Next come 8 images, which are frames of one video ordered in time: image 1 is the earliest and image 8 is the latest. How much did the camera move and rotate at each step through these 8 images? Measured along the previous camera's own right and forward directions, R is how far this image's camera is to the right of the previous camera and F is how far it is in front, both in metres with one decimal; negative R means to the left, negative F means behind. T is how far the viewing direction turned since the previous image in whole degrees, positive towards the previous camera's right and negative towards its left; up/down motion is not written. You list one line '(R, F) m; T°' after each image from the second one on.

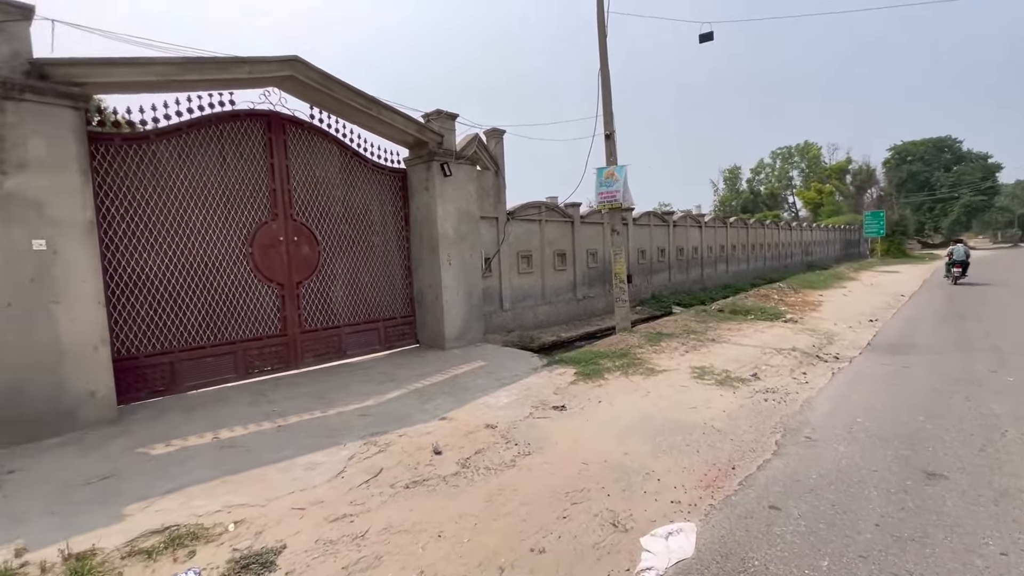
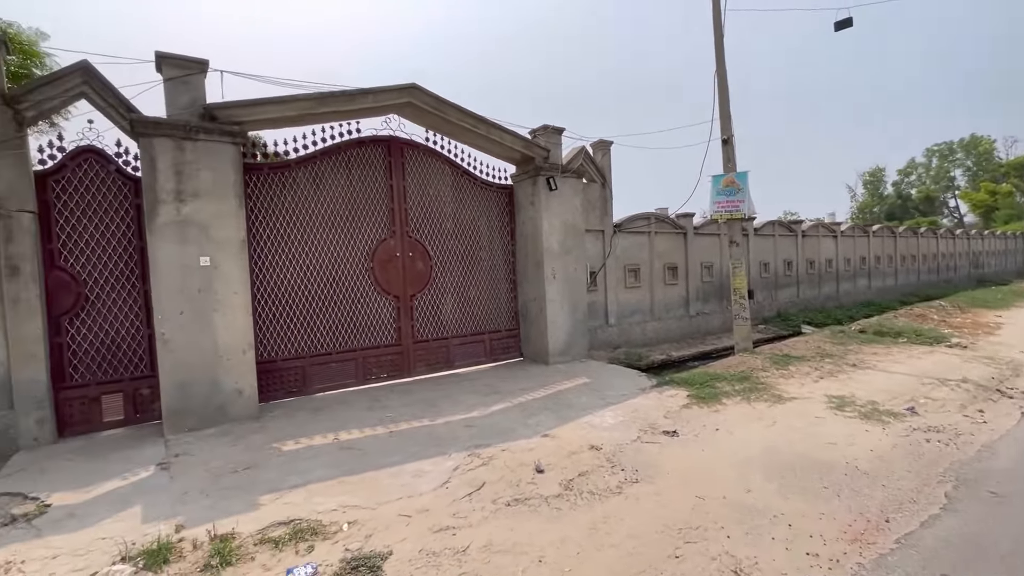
(0.0, +0.1) m; -13°
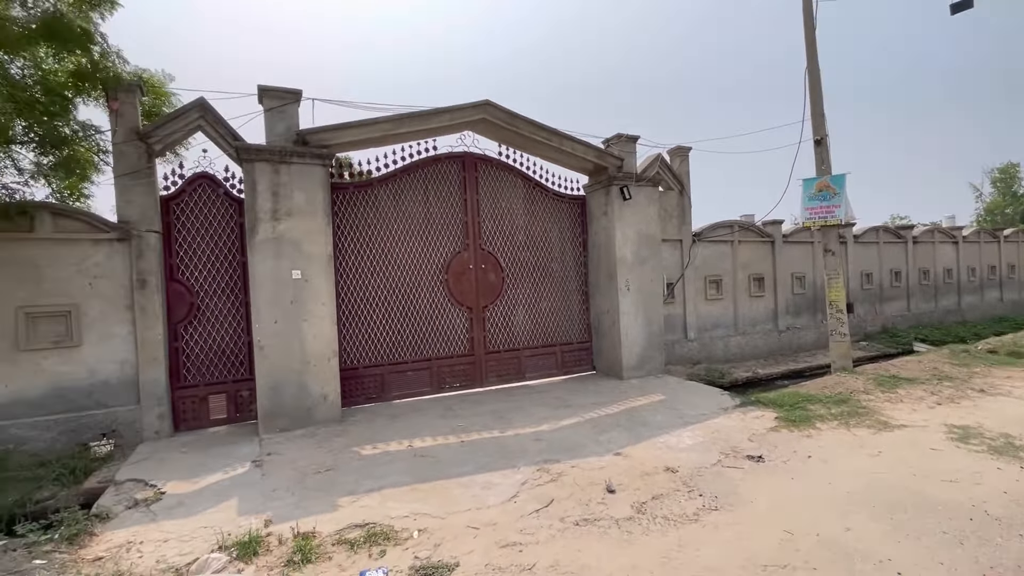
(0.0, 0.0) m; -9°
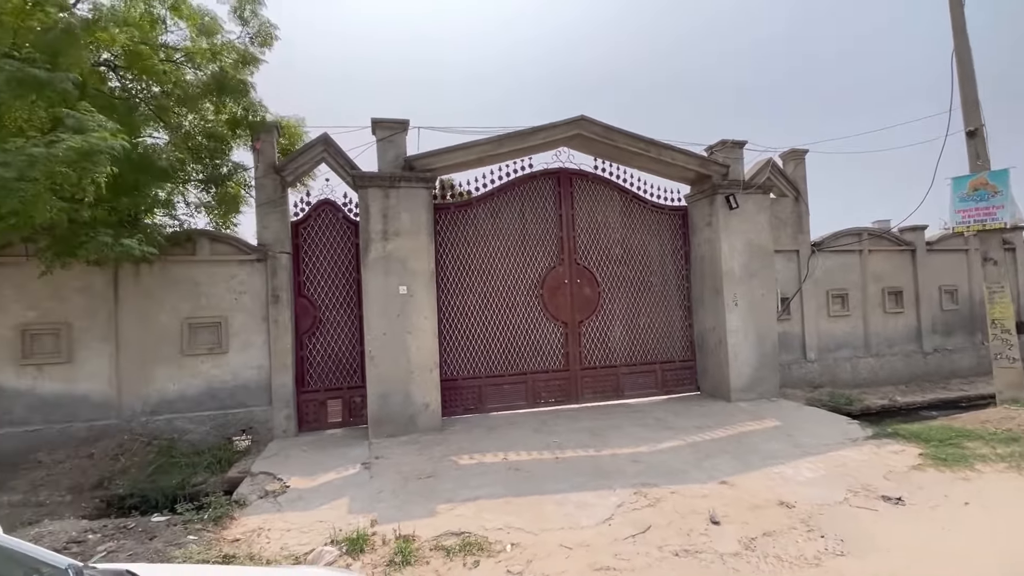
(0.0, 0.0) m; -12°
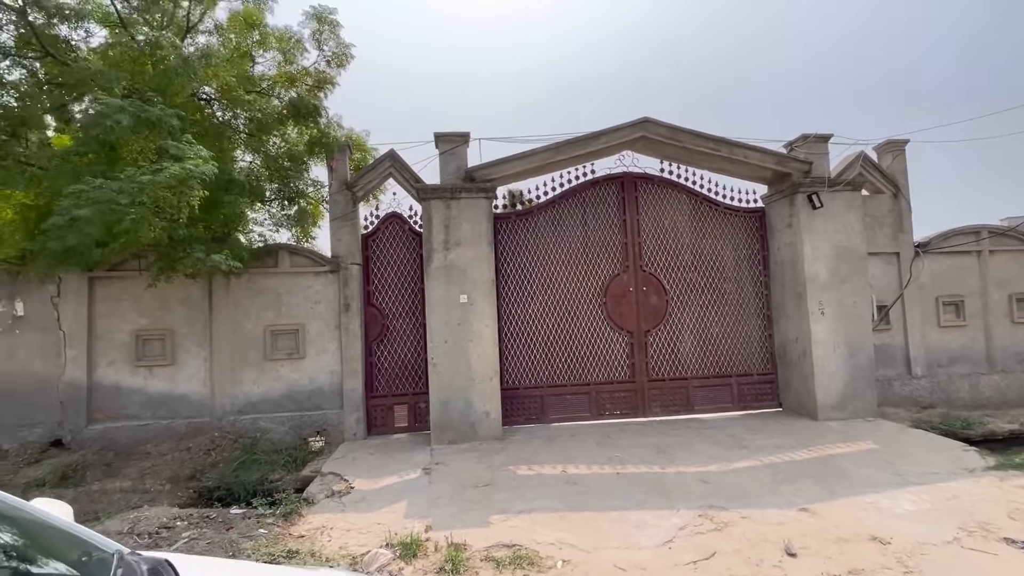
(+0.2, +0.1) m; -9°
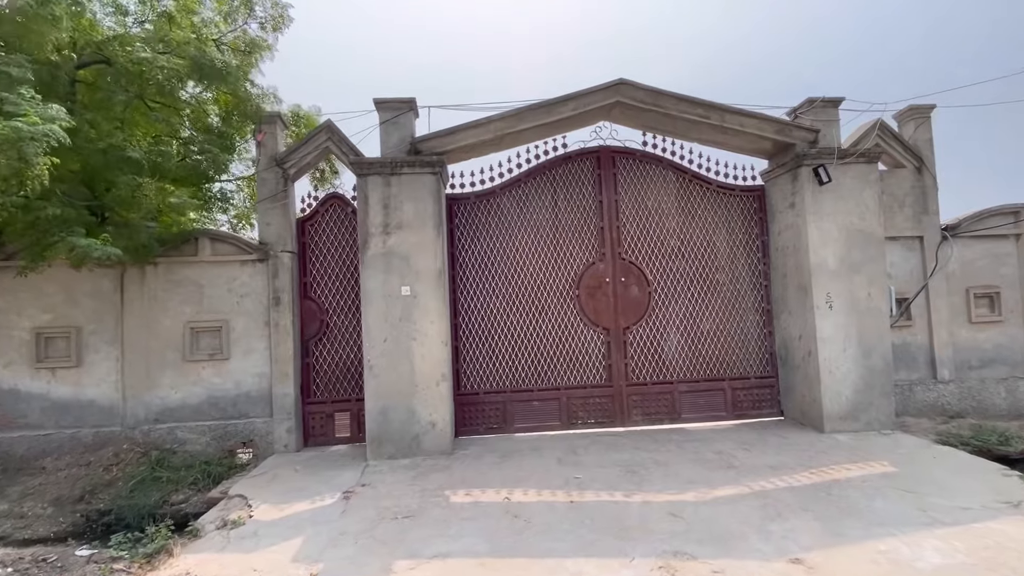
(+0.6, +0.8) m; -2°
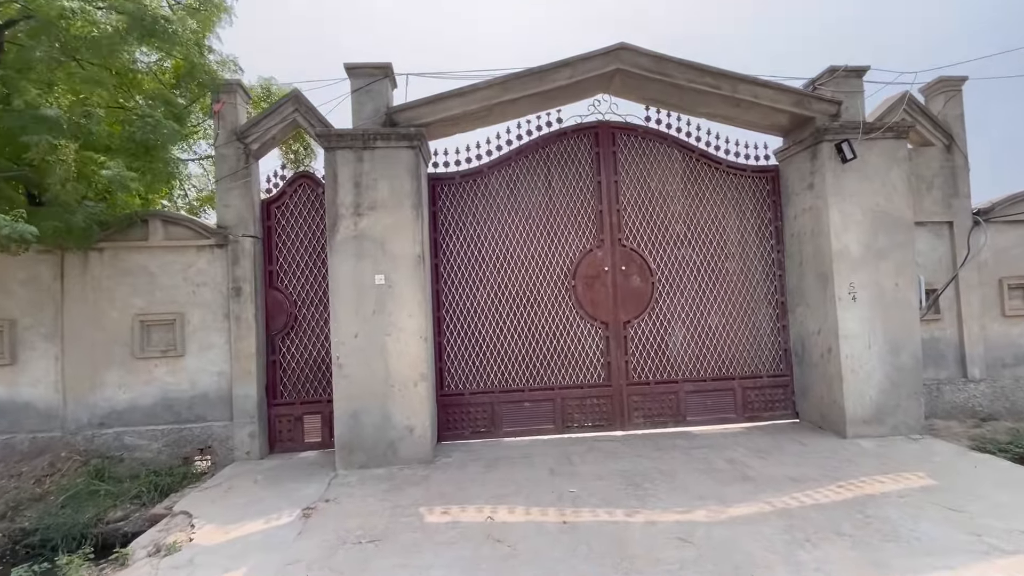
(+0.1, +0.5) m; 0°
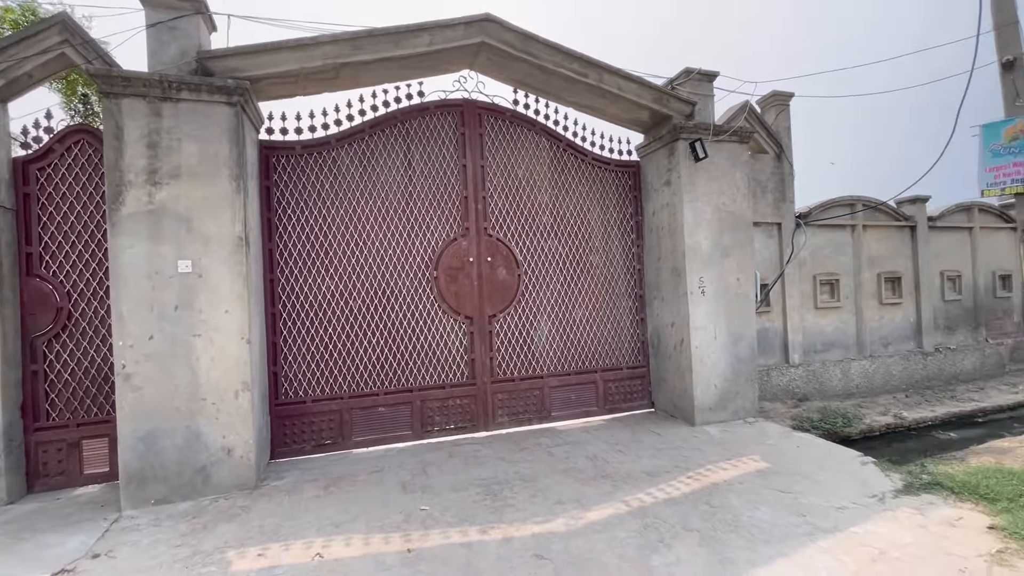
(+0.2, +0.4) m; +14°
